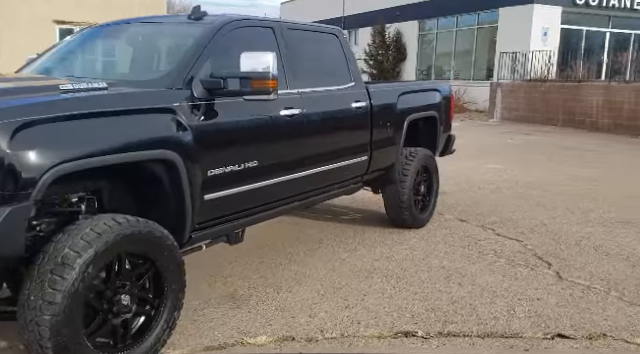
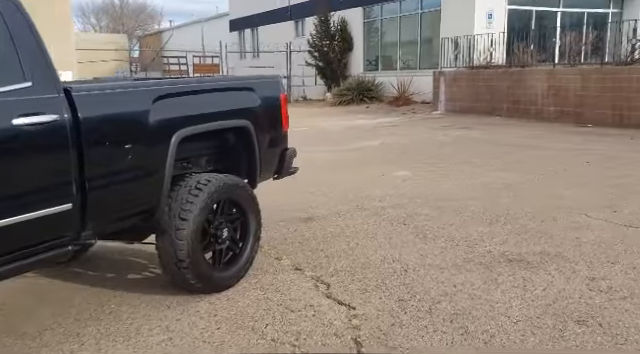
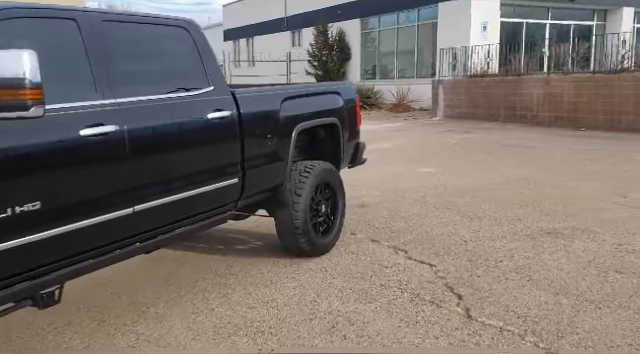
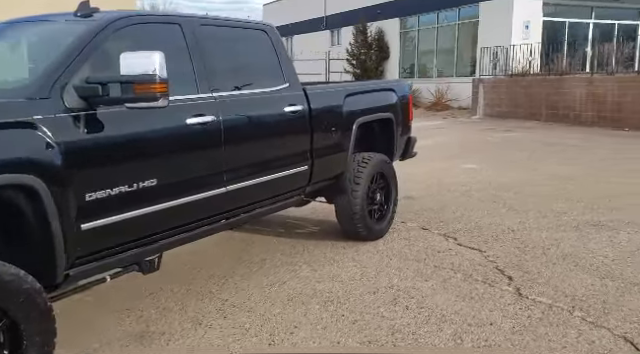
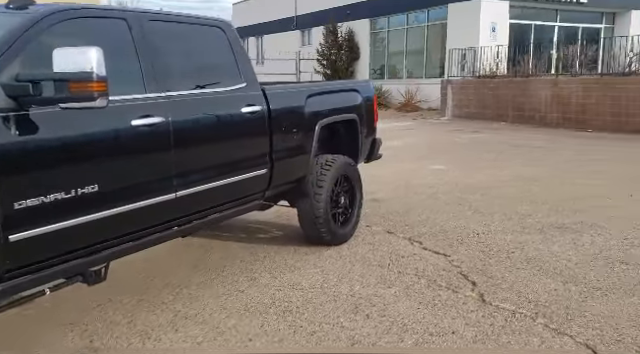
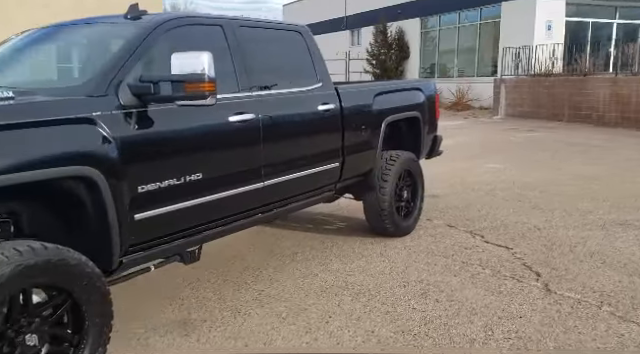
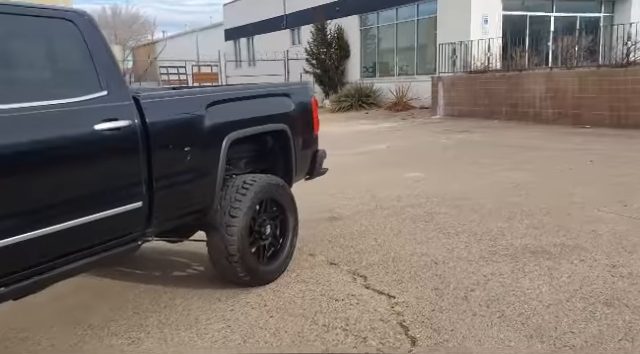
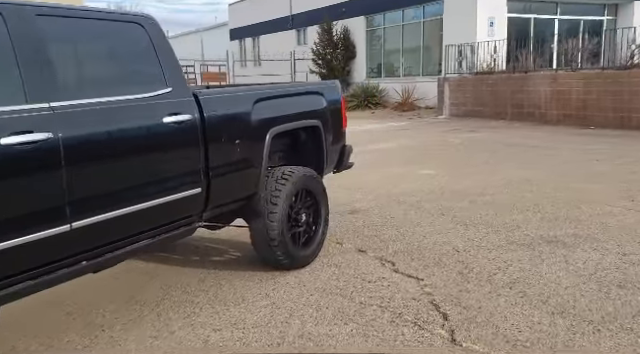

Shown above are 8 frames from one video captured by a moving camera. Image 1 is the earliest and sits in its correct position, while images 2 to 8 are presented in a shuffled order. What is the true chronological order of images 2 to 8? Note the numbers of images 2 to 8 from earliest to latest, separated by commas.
6, 4, 5, 3, 8, 7, 2
